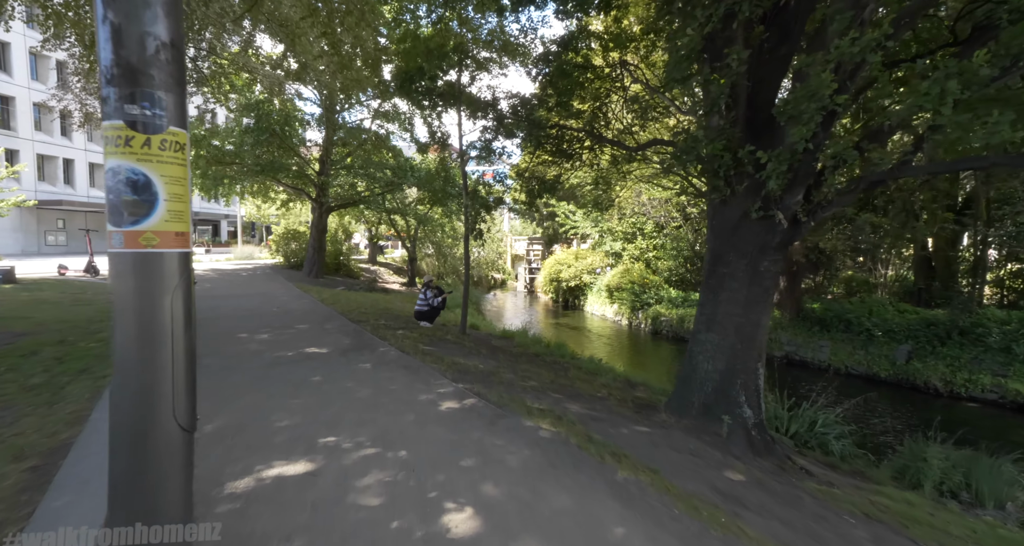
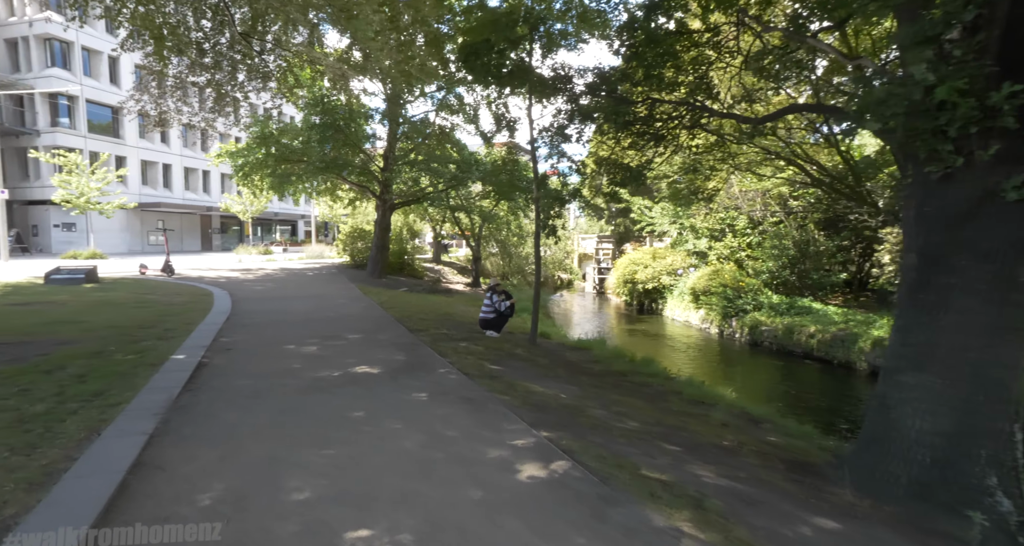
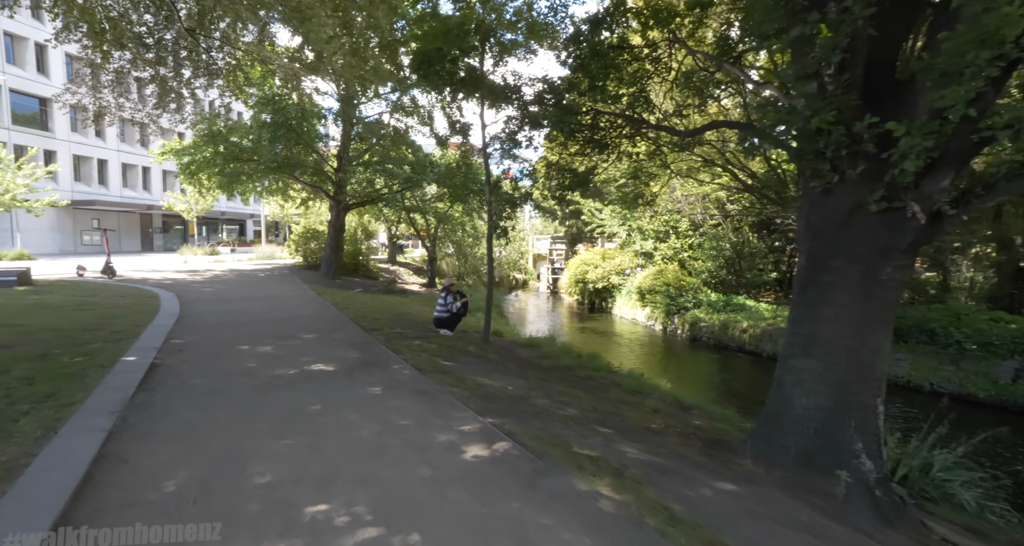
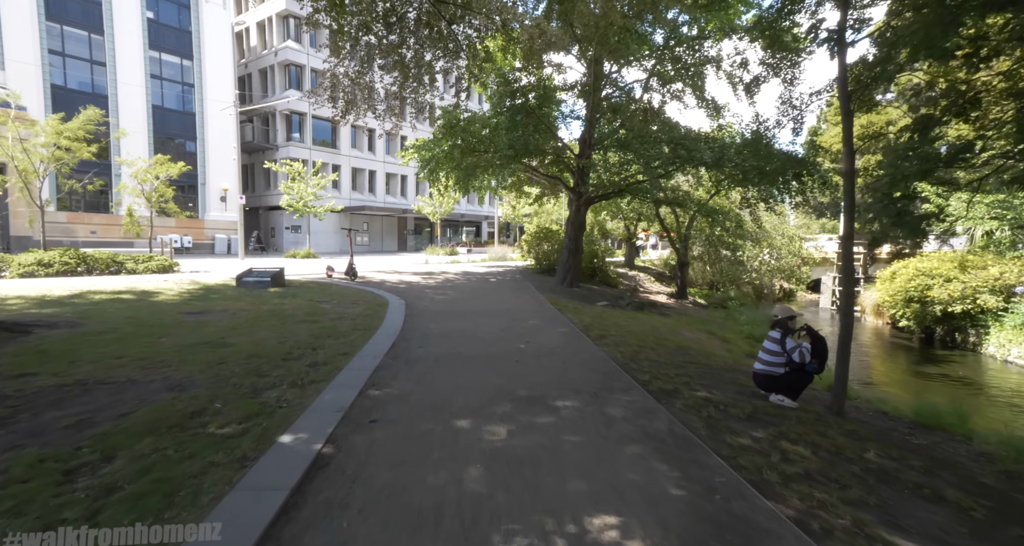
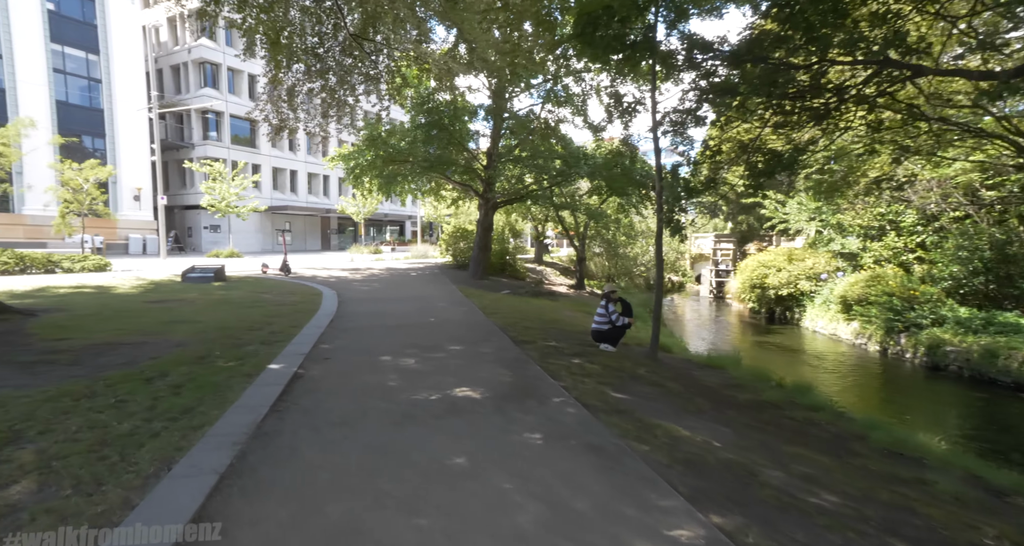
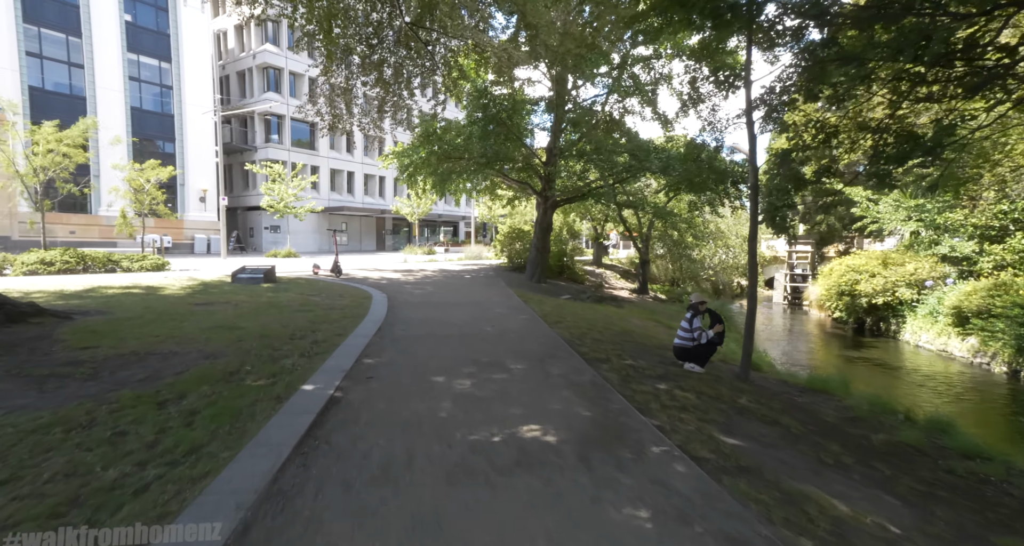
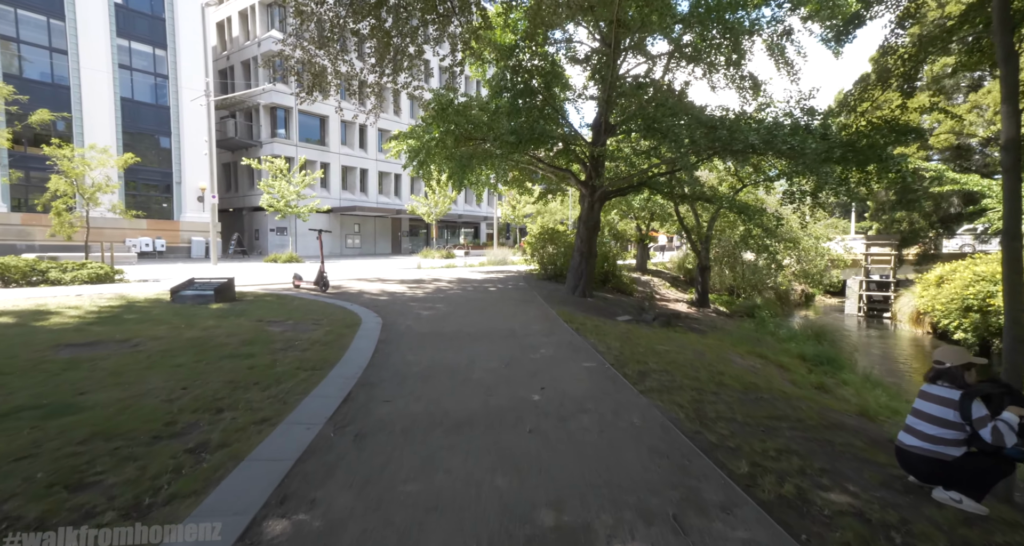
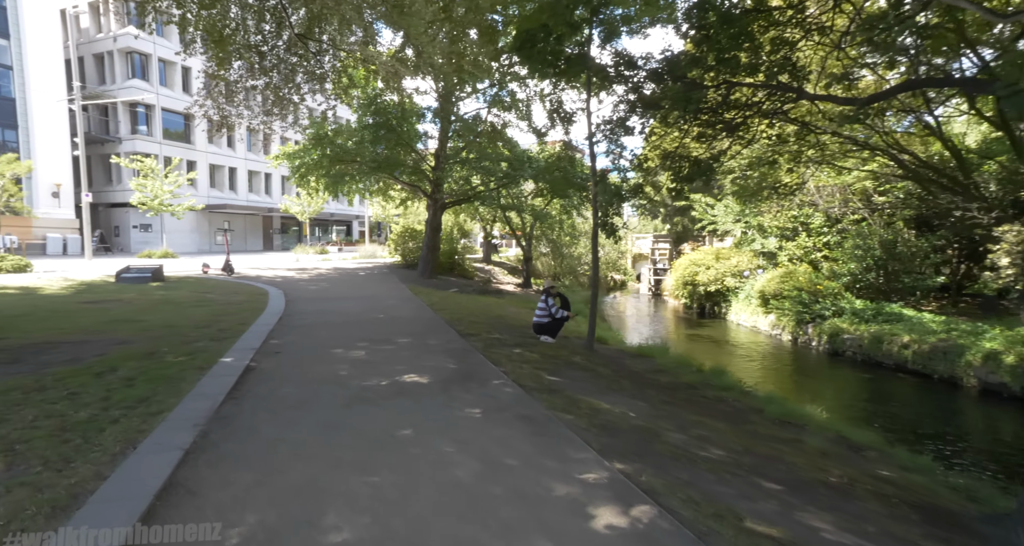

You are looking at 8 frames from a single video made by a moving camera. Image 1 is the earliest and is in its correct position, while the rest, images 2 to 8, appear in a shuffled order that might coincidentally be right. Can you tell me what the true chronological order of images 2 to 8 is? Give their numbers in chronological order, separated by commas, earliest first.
3, 2, 8, 5, 6, 4, 7
